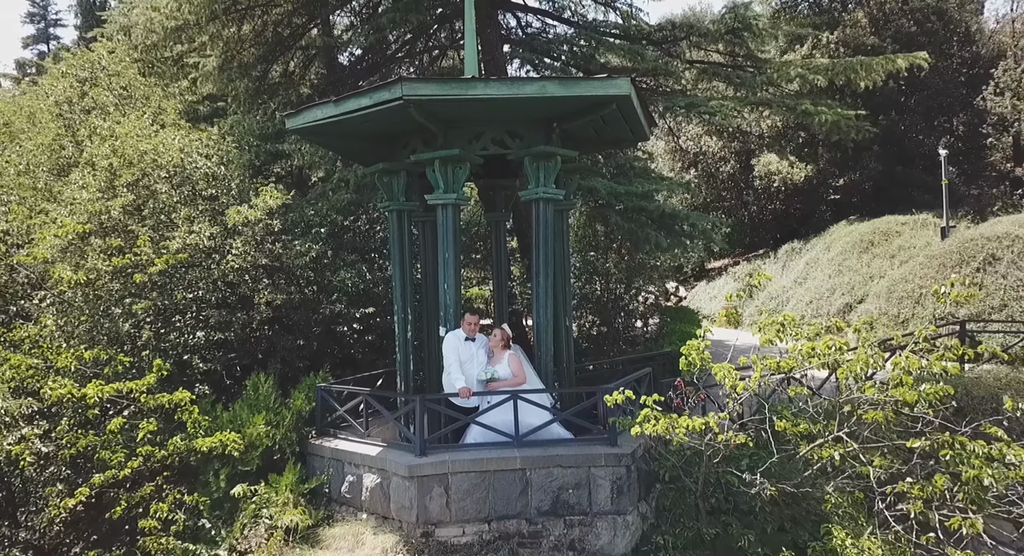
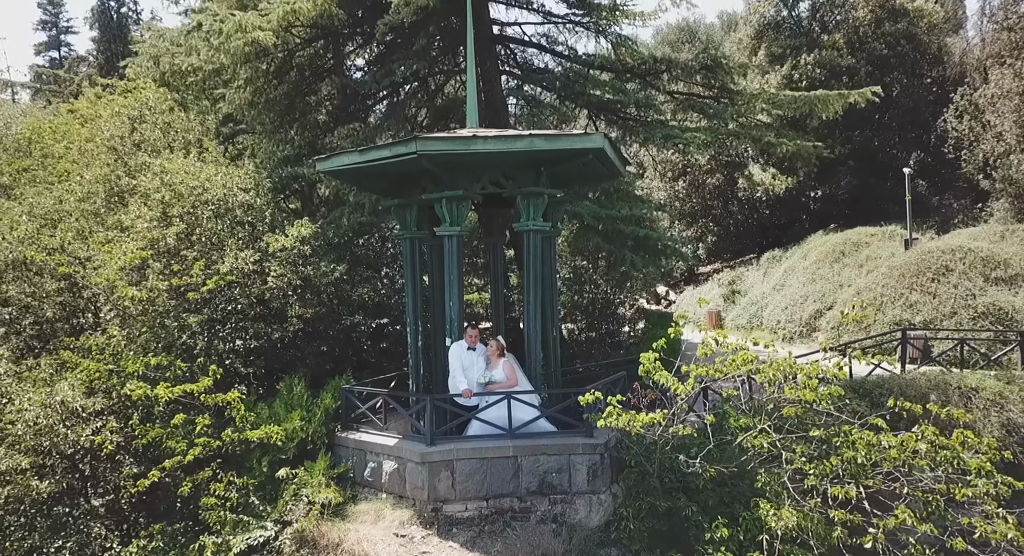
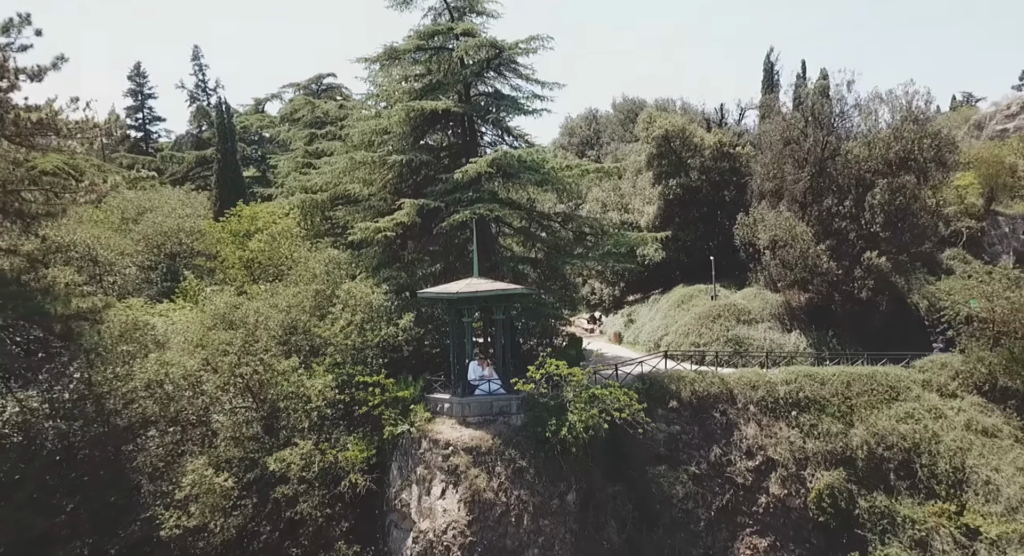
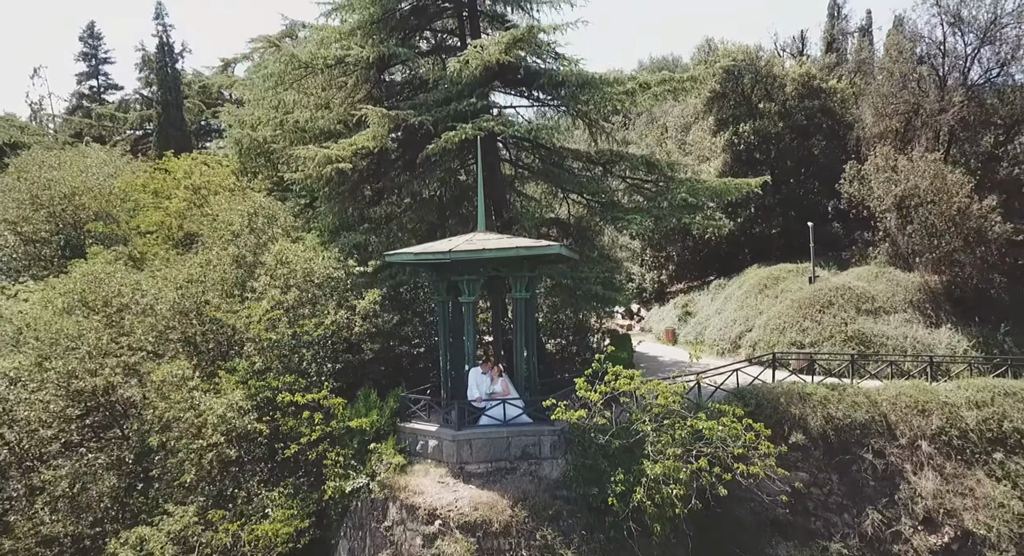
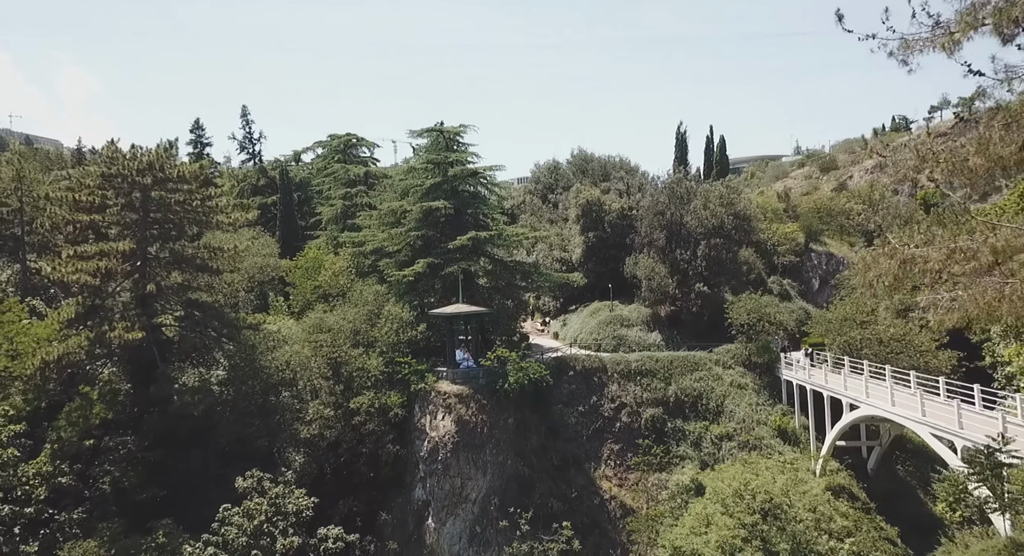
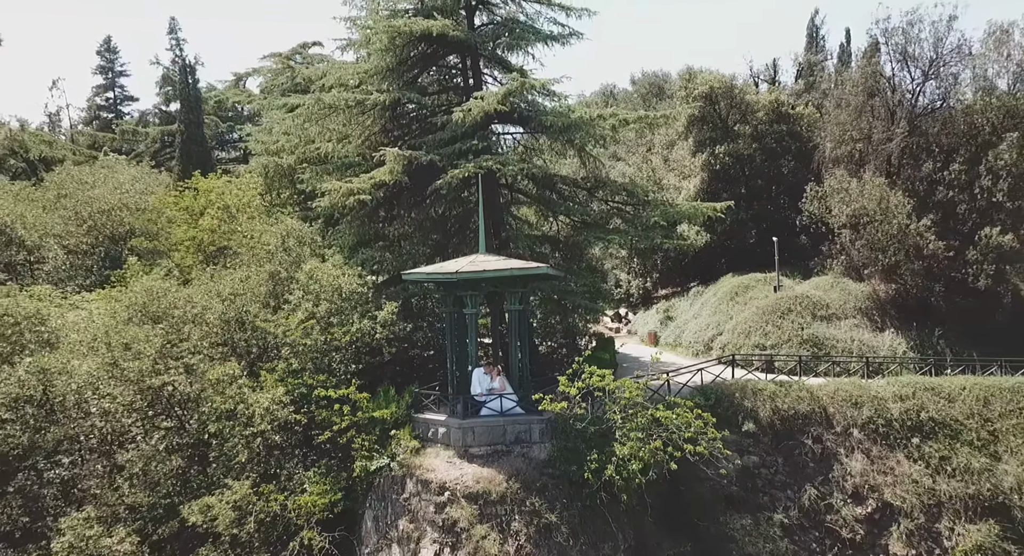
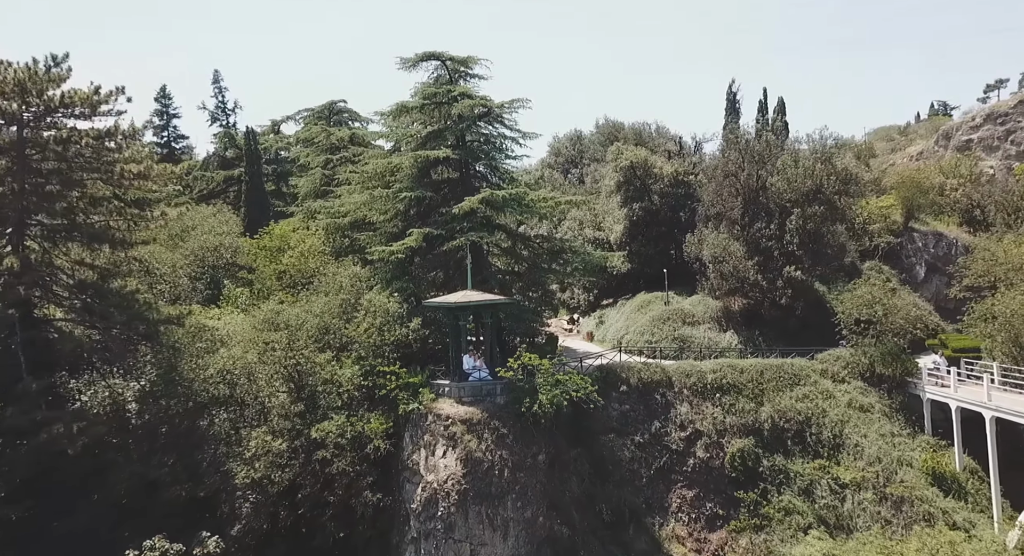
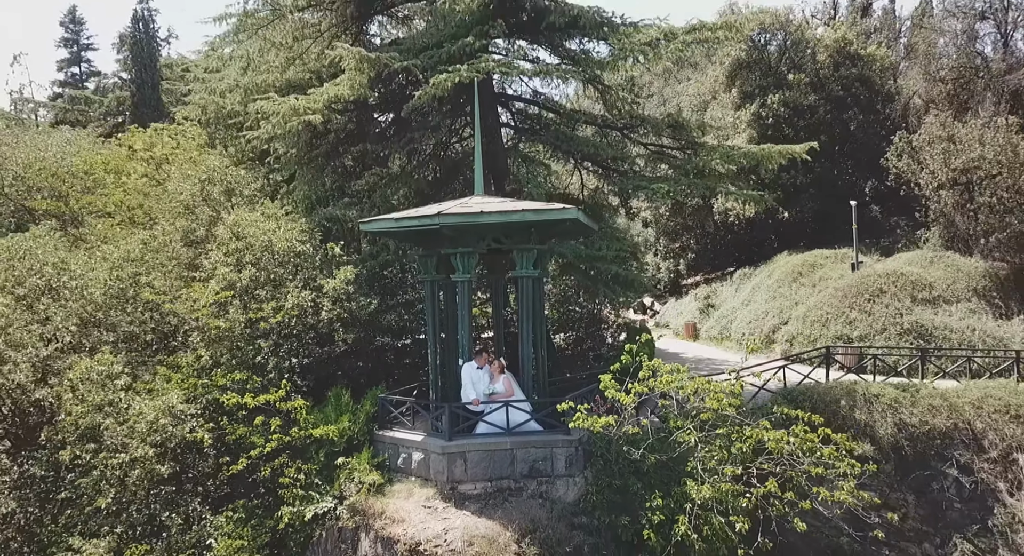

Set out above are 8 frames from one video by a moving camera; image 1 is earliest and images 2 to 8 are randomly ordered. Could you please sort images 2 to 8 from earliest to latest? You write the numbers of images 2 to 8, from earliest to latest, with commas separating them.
2, 8, 4, 6, 3, 7, 5
